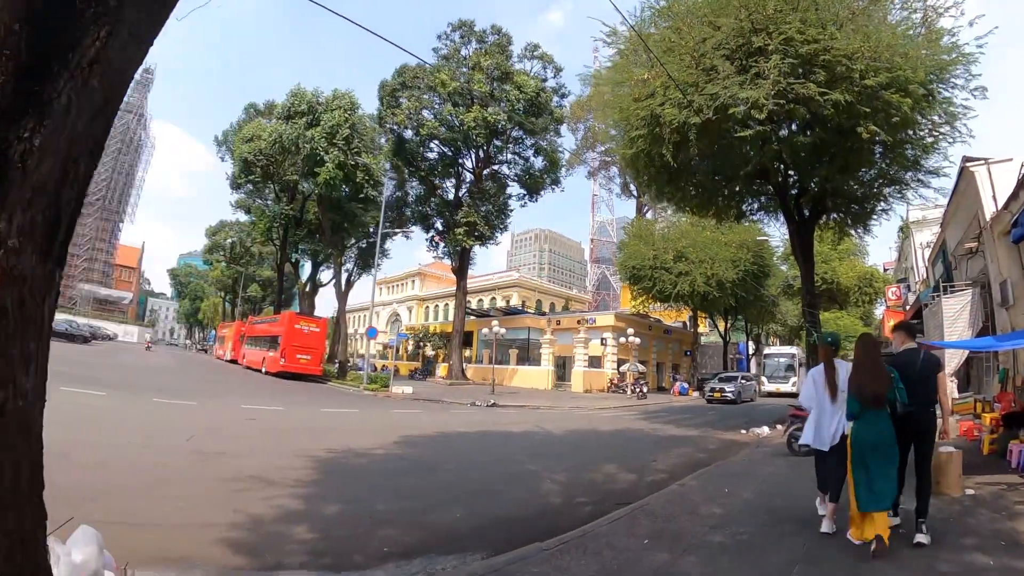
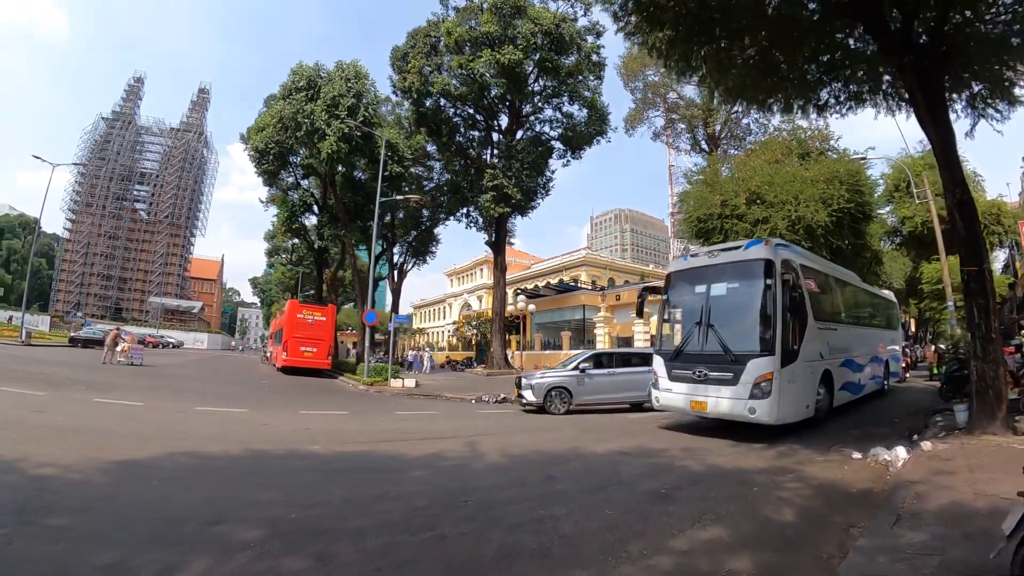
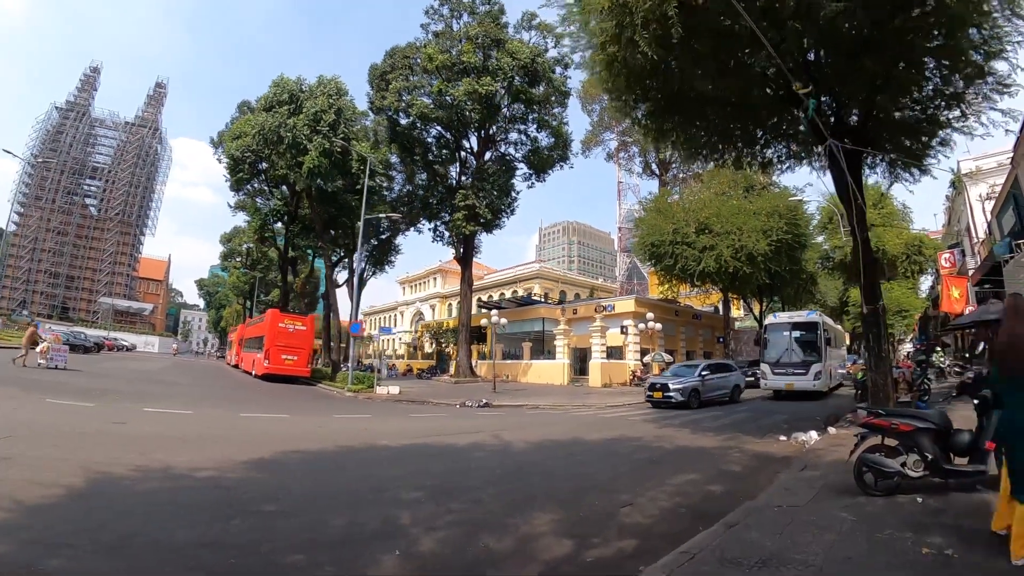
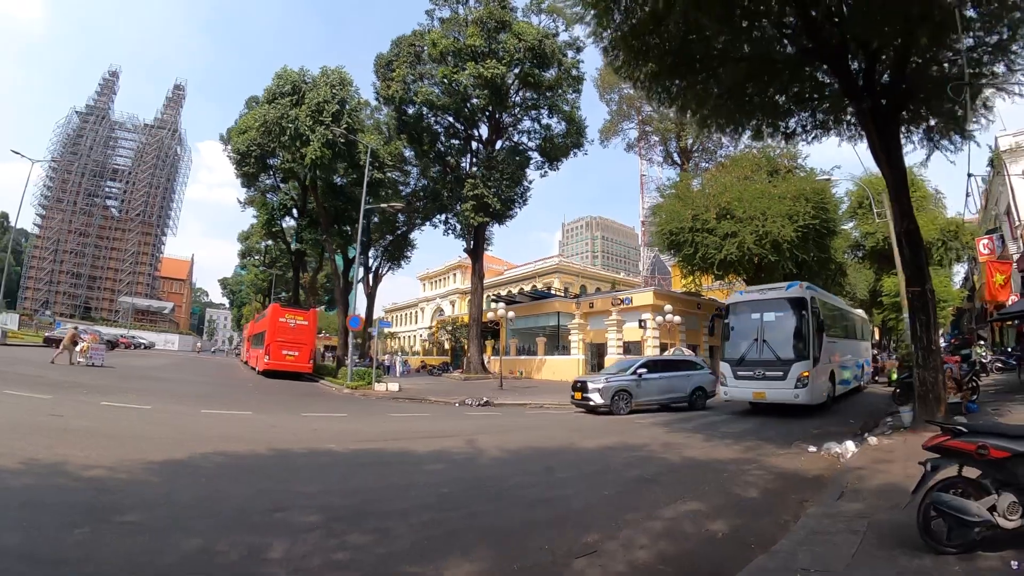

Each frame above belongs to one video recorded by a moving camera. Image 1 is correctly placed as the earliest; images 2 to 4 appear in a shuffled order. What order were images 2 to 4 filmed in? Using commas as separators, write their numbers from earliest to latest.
3, 4, 2
